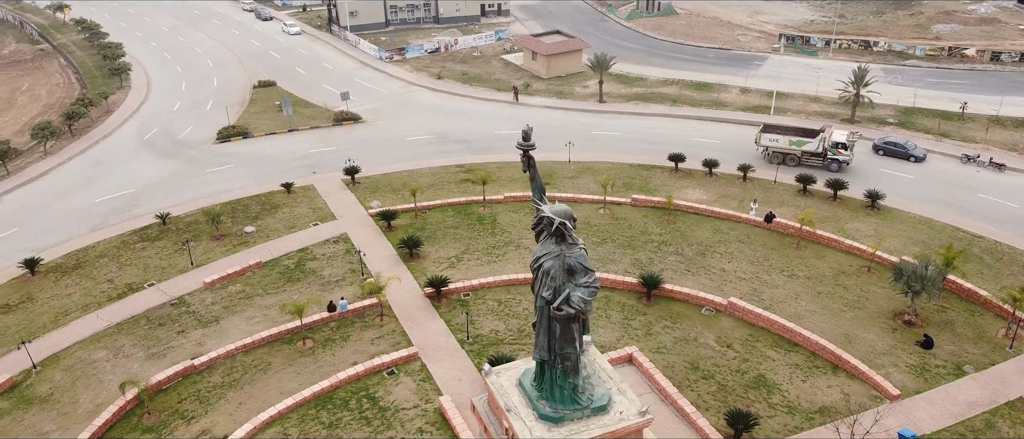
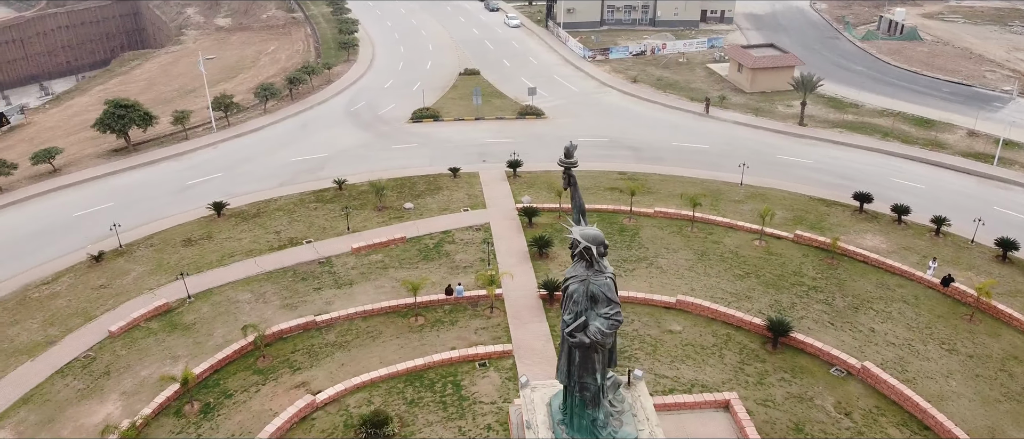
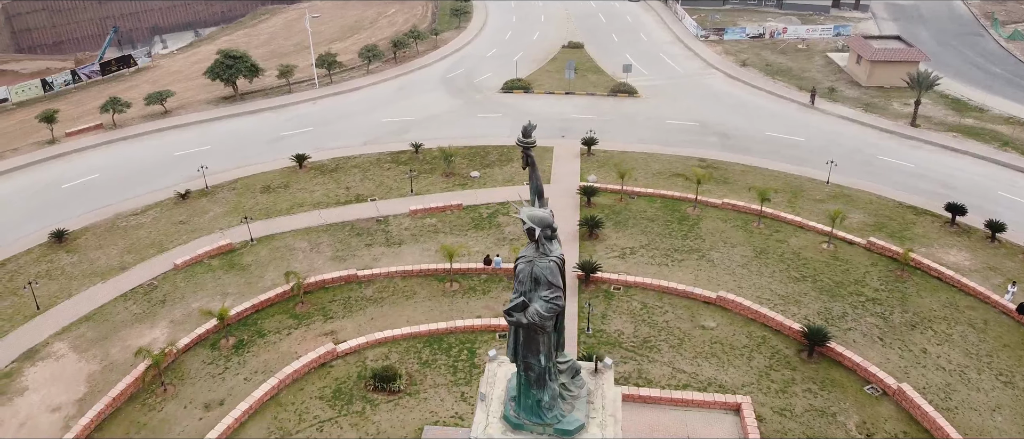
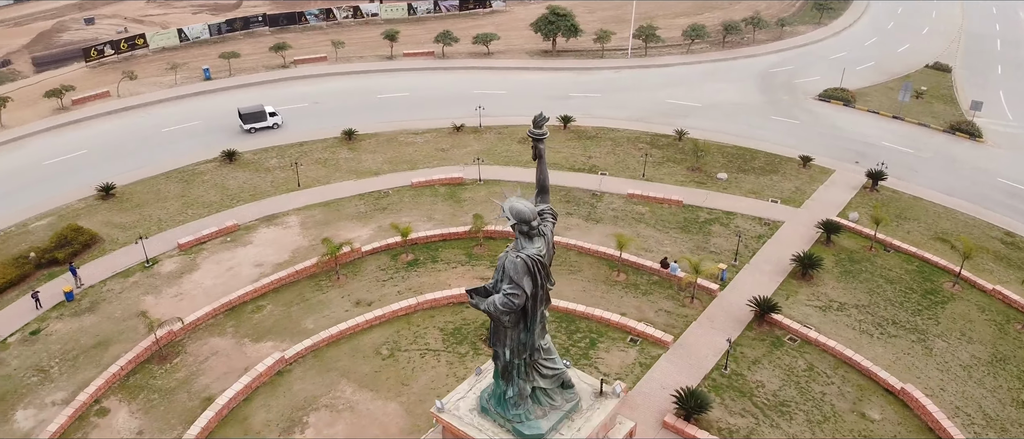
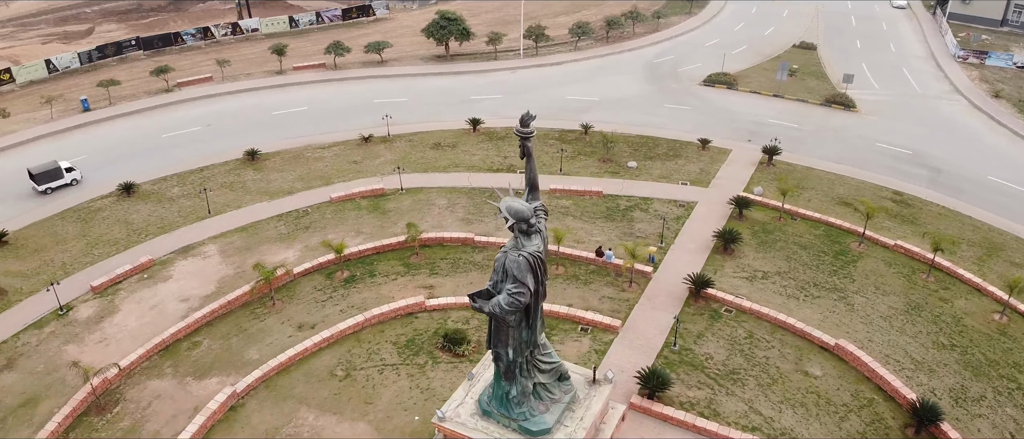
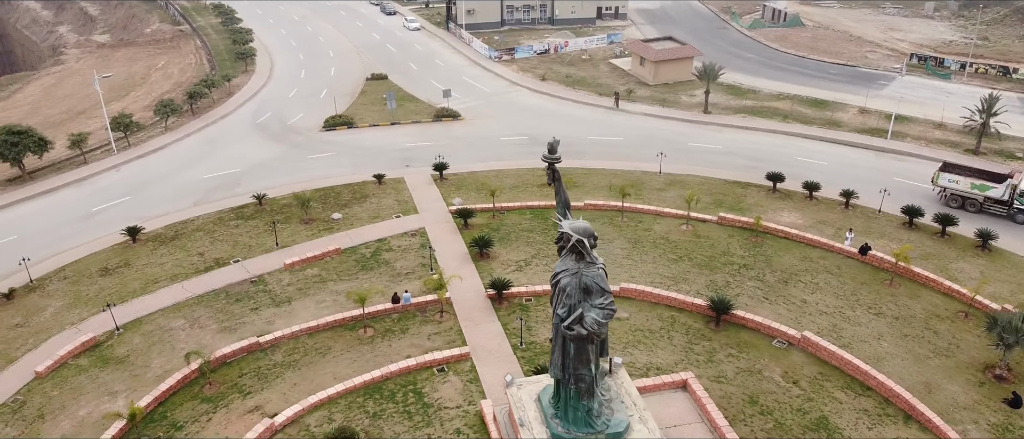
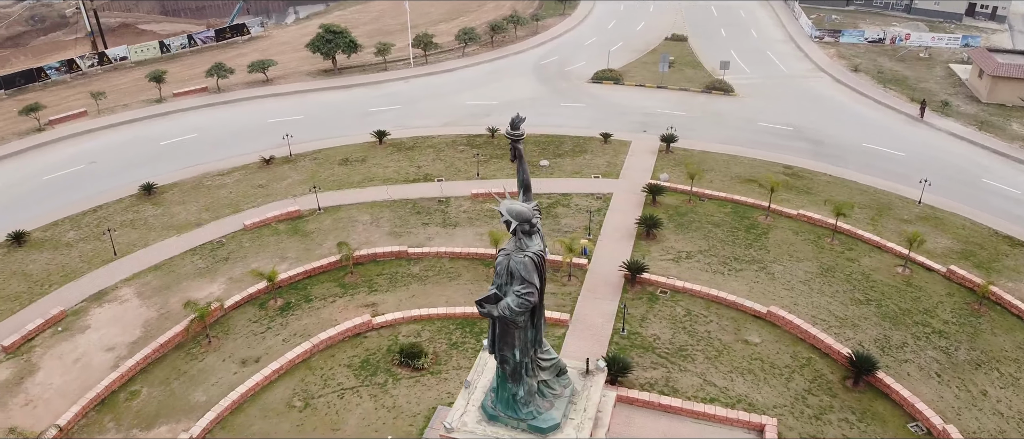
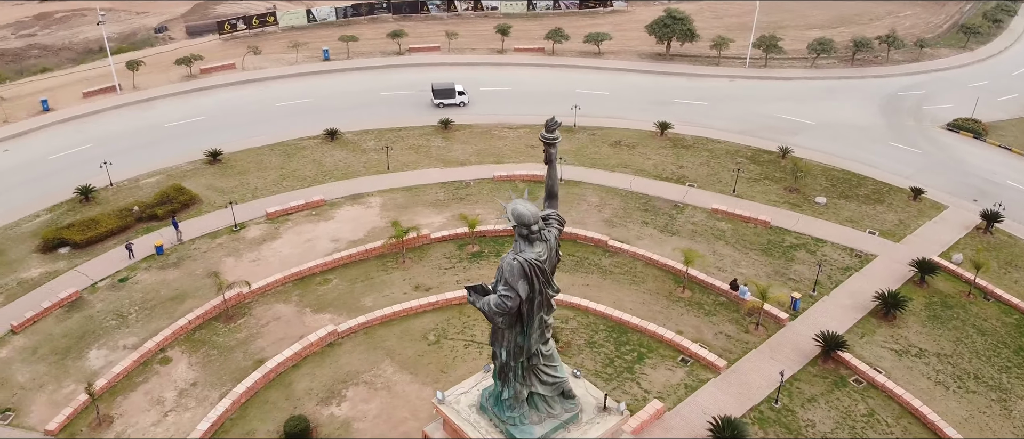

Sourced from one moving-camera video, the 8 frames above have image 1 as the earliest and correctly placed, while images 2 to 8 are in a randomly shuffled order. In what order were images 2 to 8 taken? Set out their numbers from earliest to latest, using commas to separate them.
6, 2, 3, 7, 5, 4, 8
